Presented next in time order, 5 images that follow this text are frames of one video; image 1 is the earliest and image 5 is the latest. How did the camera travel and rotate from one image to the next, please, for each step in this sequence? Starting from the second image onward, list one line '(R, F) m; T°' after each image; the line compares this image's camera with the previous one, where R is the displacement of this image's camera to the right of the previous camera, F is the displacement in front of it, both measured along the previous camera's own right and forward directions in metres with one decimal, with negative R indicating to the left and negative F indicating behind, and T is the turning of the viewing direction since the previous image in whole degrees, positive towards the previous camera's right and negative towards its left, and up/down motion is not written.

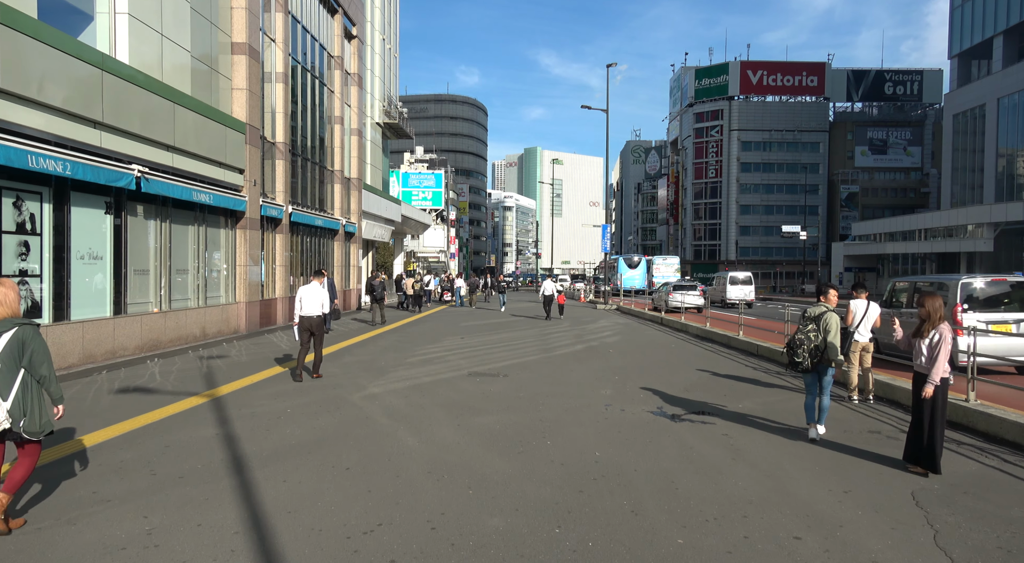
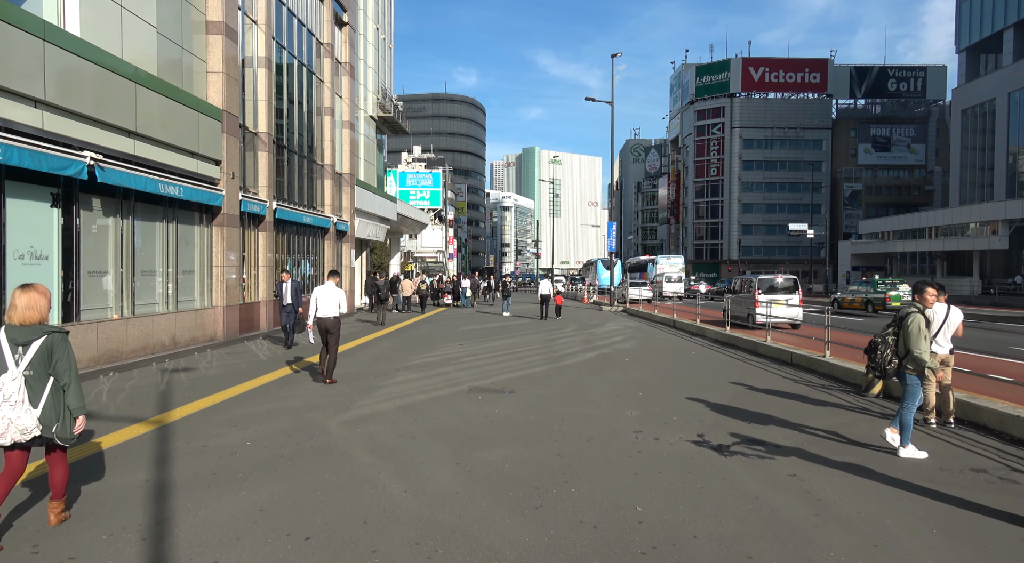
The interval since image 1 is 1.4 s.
(-0.1, +1.5) m; 0°
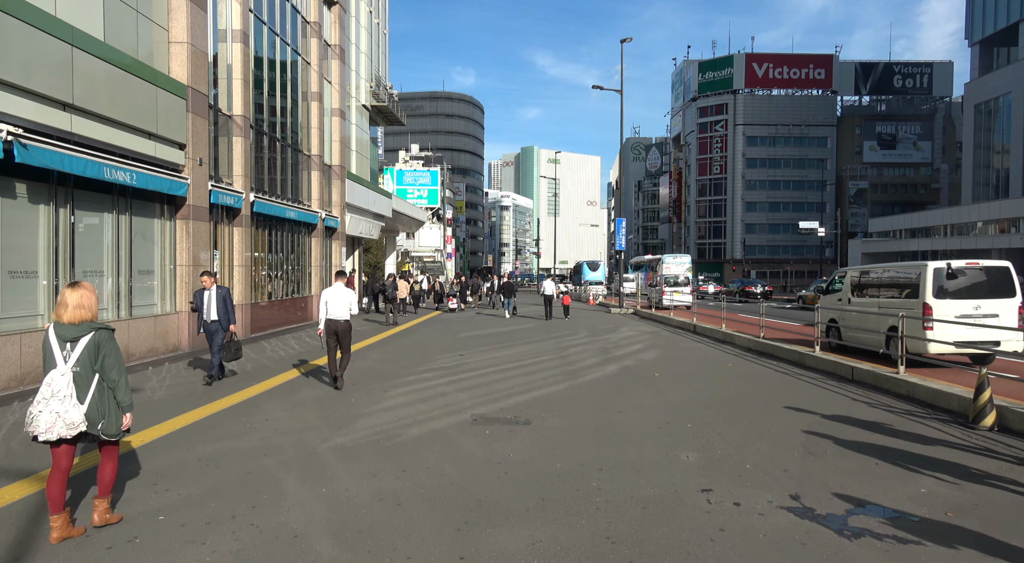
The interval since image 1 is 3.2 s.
(-0.2, +2.0) m; 0°
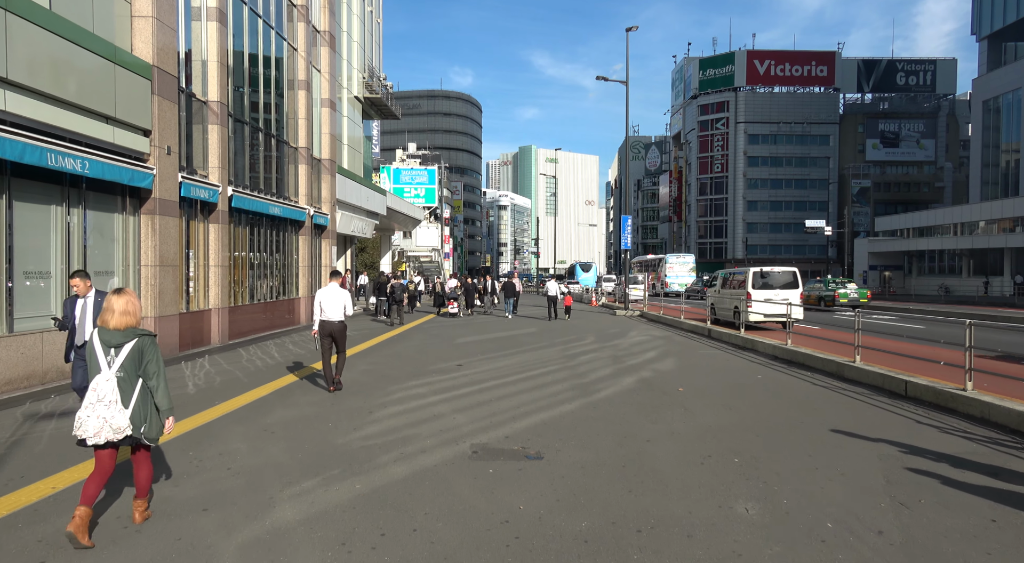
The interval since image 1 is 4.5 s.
(-0.1, +1.4) m; 0°
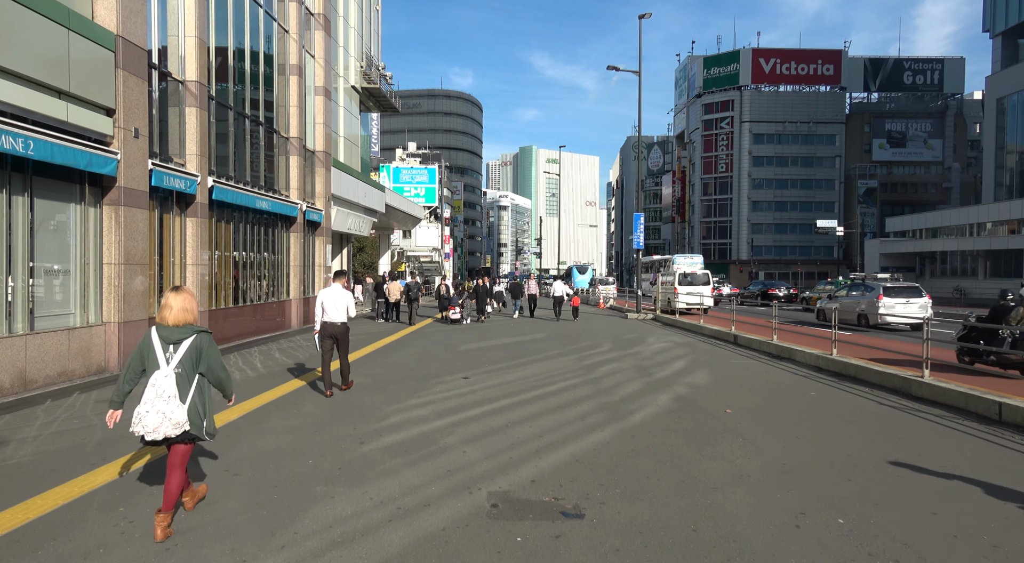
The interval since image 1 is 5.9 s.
(-0.2, +1.5) m; 0°
